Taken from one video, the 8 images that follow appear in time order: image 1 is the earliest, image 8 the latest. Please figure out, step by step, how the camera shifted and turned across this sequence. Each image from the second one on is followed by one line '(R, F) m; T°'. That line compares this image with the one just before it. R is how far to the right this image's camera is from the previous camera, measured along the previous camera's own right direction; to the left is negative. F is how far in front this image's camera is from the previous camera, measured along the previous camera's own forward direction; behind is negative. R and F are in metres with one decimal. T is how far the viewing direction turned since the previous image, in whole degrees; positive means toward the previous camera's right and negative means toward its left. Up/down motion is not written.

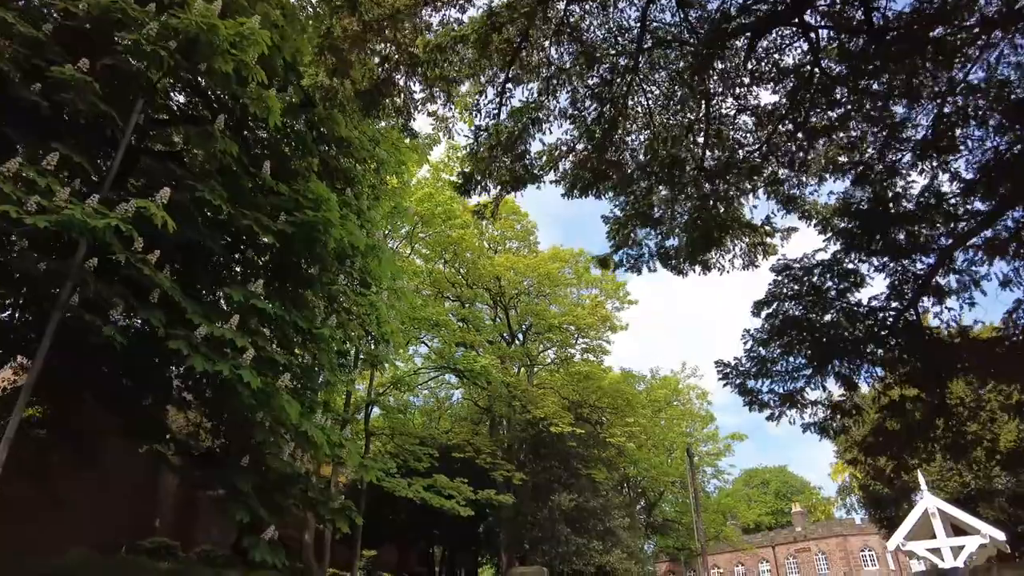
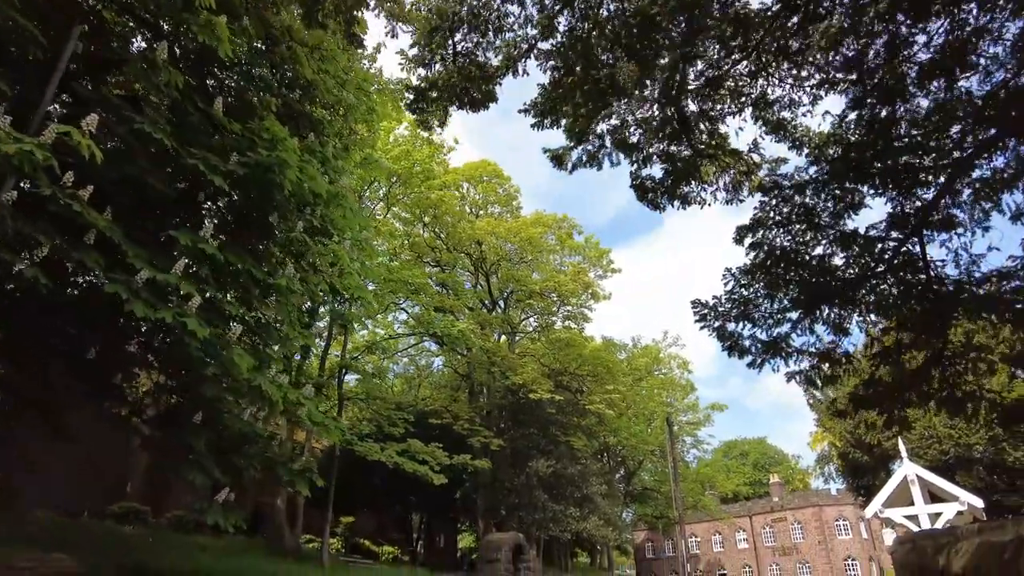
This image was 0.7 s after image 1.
(+0.2, +0.6) m; +1°
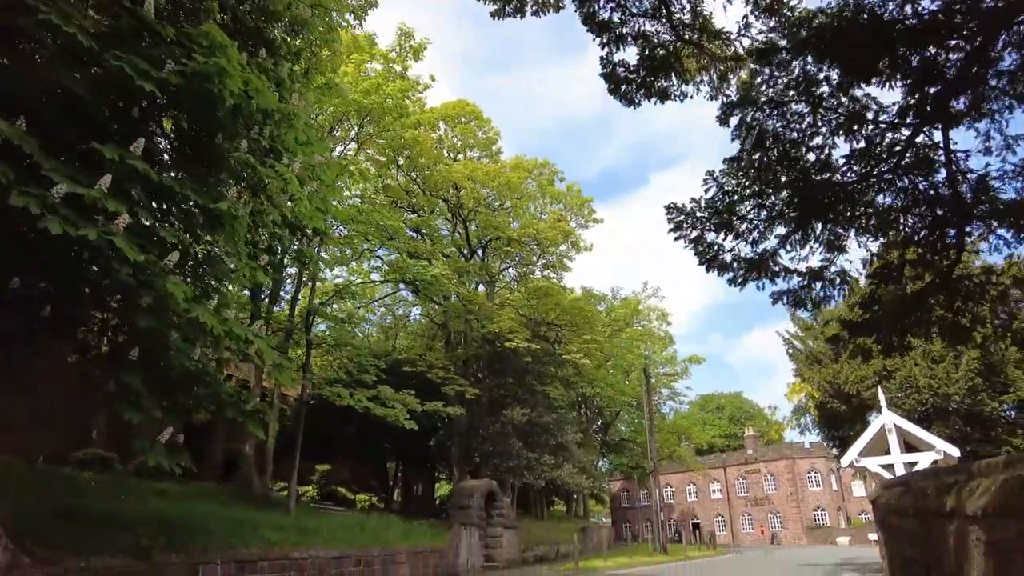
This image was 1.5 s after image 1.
(+0.3, +0.7) m; +1°
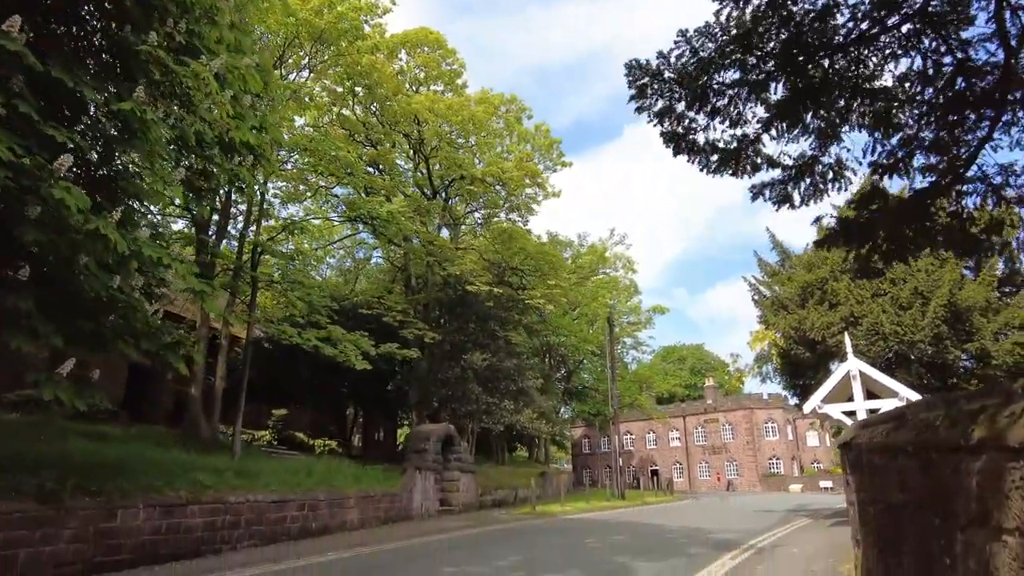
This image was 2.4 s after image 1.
(+0.3, +0.9) m; +3°
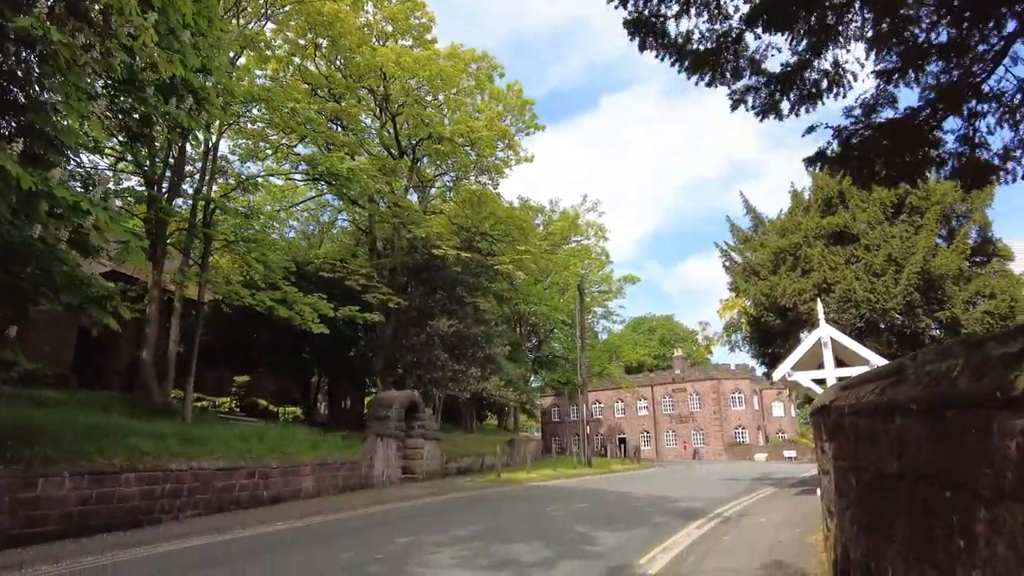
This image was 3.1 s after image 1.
(+0.2, +0.7) m; +2°
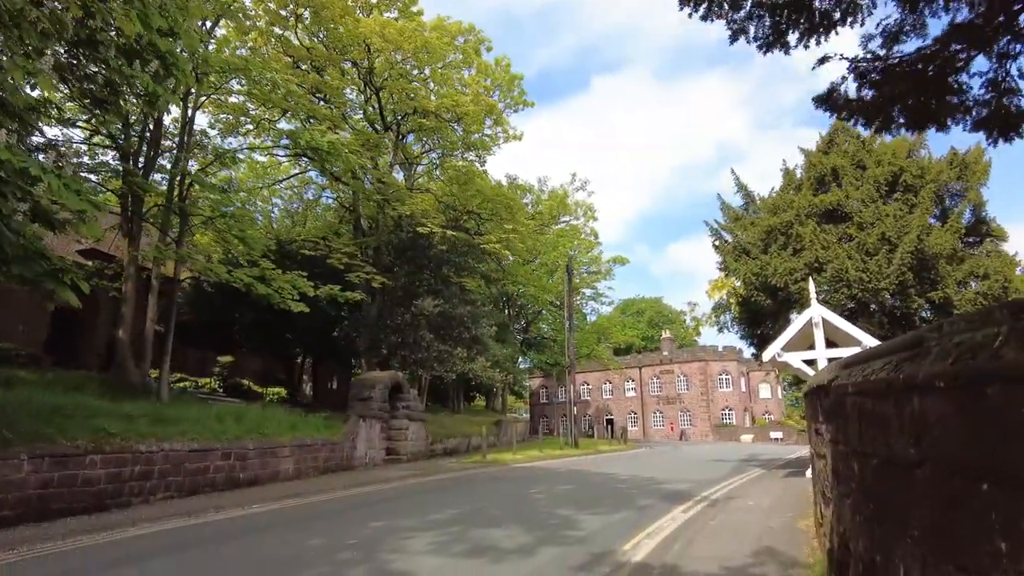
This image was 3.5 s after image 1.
(+0.1, +0.4) m; +1°
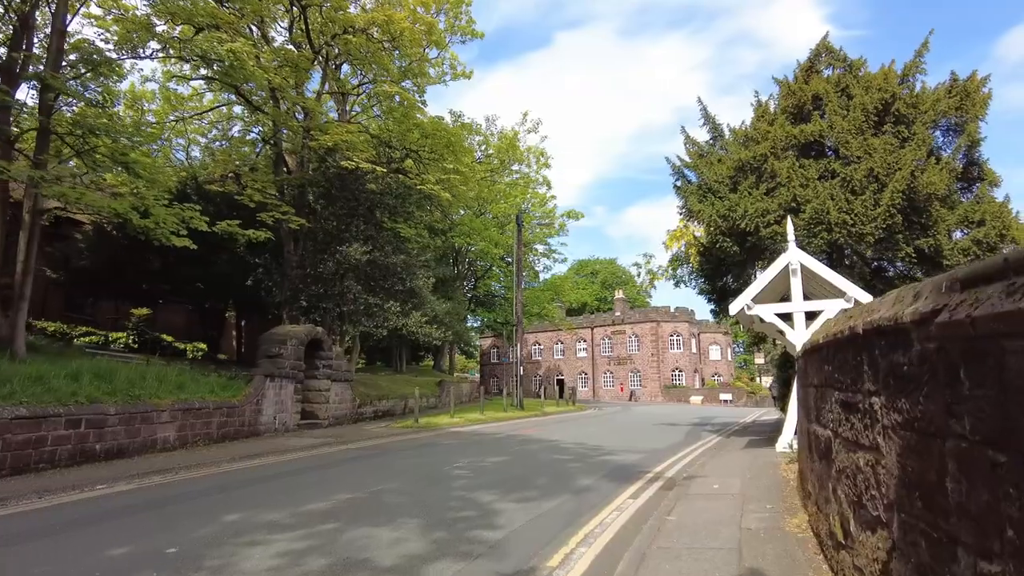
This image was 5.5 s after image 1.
(+0.6, +2.4) m; +4°
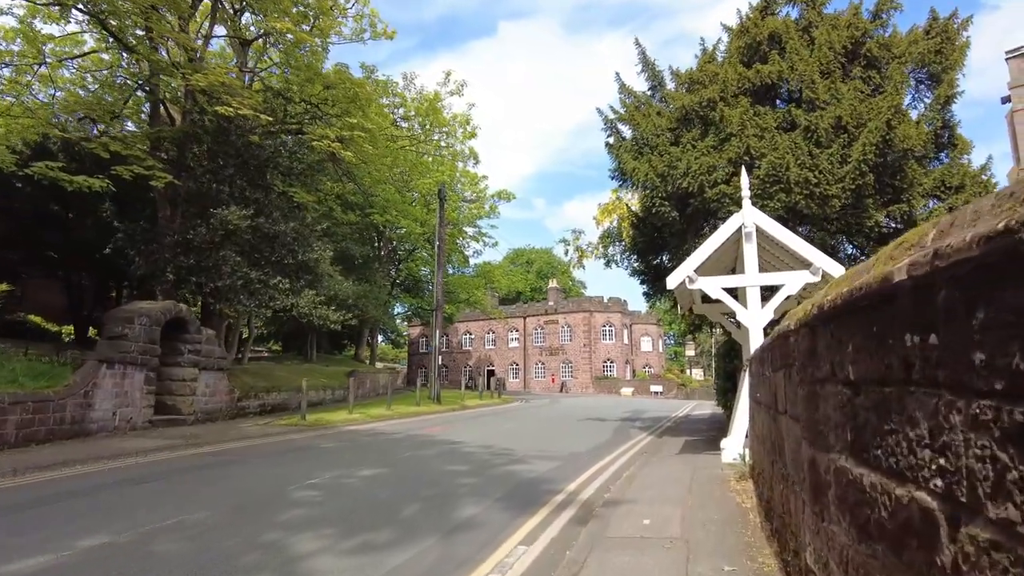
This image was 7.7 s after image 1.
(+0.8, +2.7) m; +5°
